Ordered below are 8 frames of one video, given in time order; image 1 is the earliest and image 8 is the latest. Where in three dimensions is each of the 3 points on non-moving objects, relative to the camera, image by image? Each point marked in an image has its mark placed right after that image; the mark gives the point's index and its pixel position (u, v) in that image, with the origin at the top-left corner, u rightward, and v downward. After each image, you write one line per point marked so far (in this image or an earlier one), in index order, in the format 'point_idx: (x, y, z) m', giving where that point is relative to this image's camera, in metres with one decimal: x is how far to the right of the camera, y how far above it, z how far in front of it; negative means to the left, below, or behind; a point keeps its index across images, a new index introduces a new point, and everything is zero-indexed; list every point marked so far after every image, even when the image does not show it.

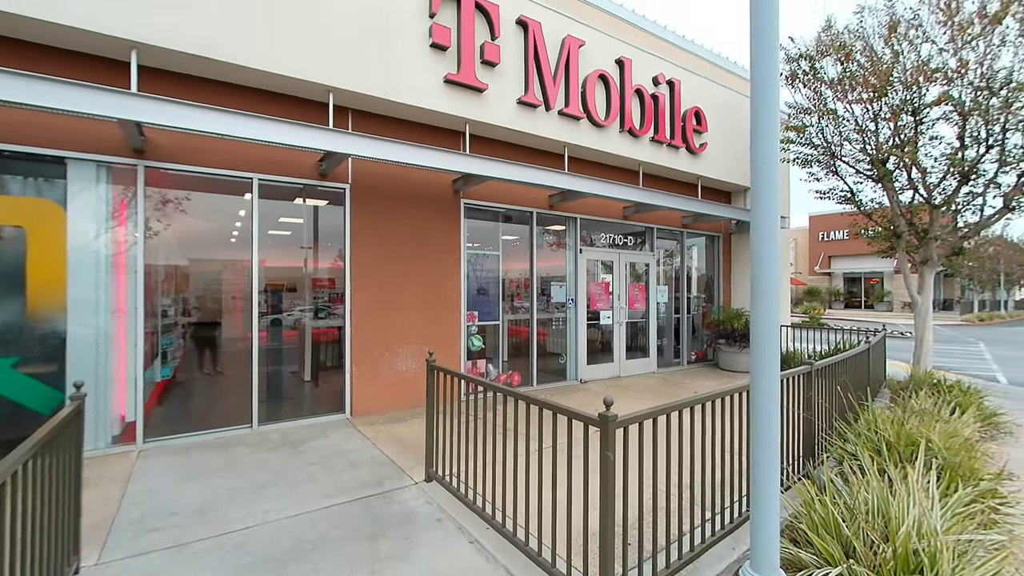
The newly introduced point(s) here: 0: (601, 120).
0: (+1.5, +2.8, +7.4) m
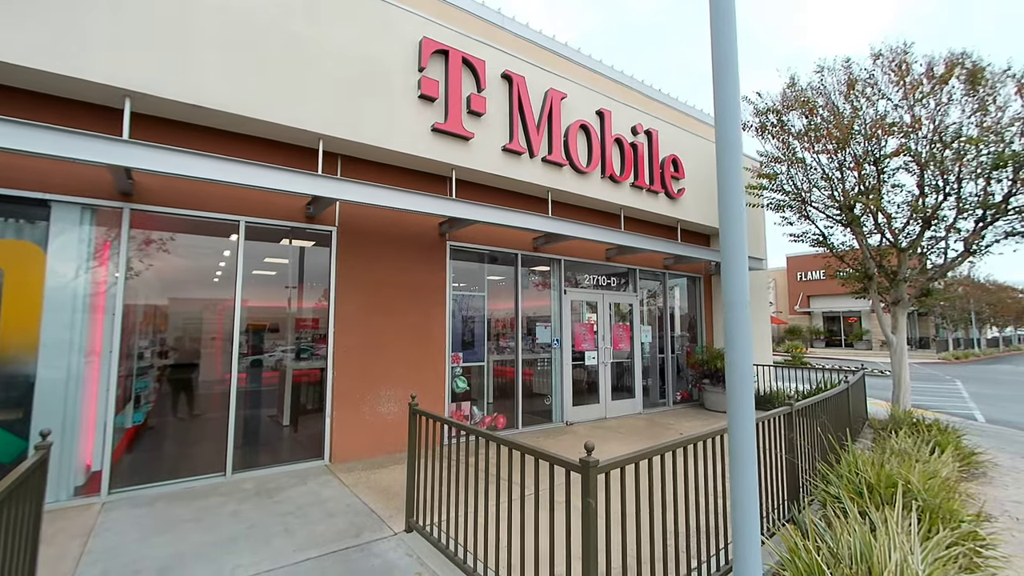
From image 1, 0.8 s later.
0: (+1.2, +2.1, +7.7) m
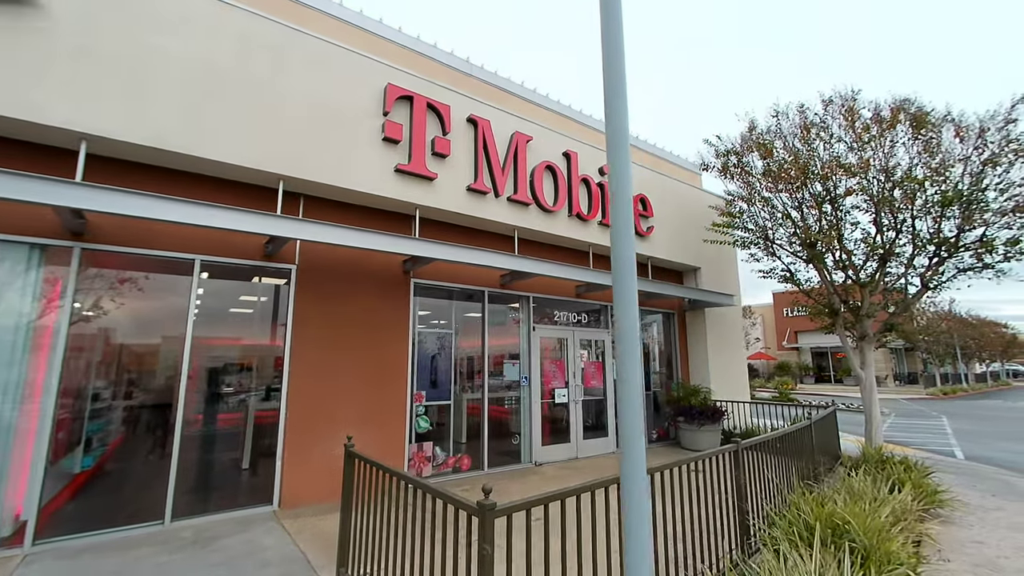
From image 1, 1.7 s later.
0: (+0.7, +1.4, +7.9) m
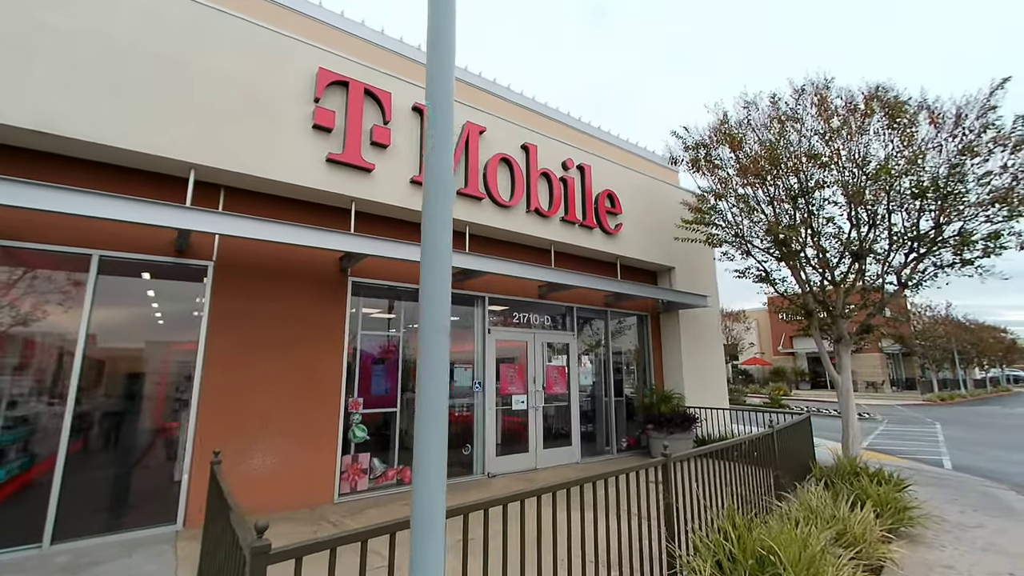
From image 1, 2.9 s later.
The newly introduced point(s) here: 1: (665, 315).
0: (-0.1, +1.4, +7.4) m
1: (+3.5, -0.6, +10.2) m
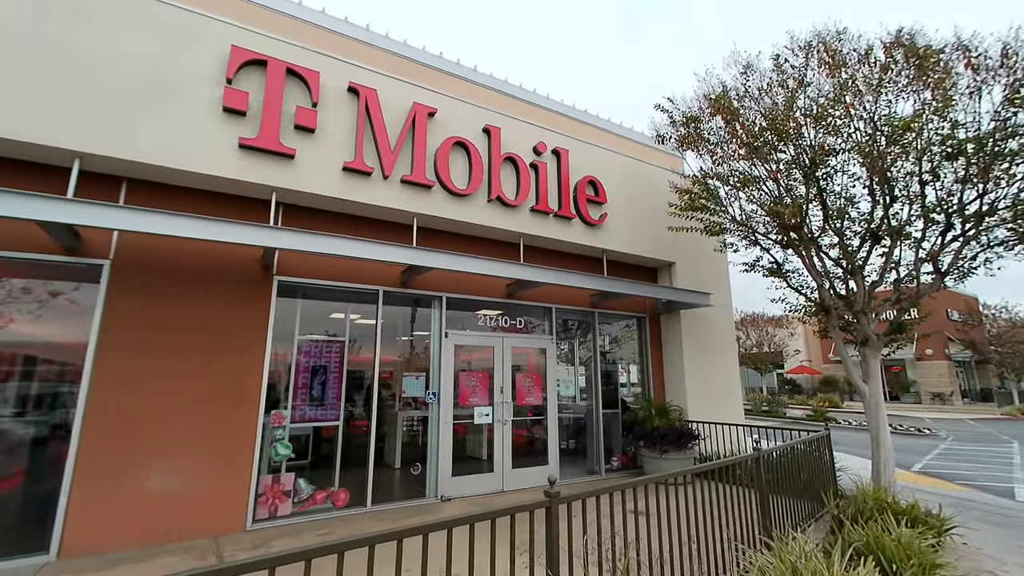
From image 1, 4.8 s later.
0: (-0.8, +1.5, +6.6) m
1: (+3.1, -0.6, +9.0) m
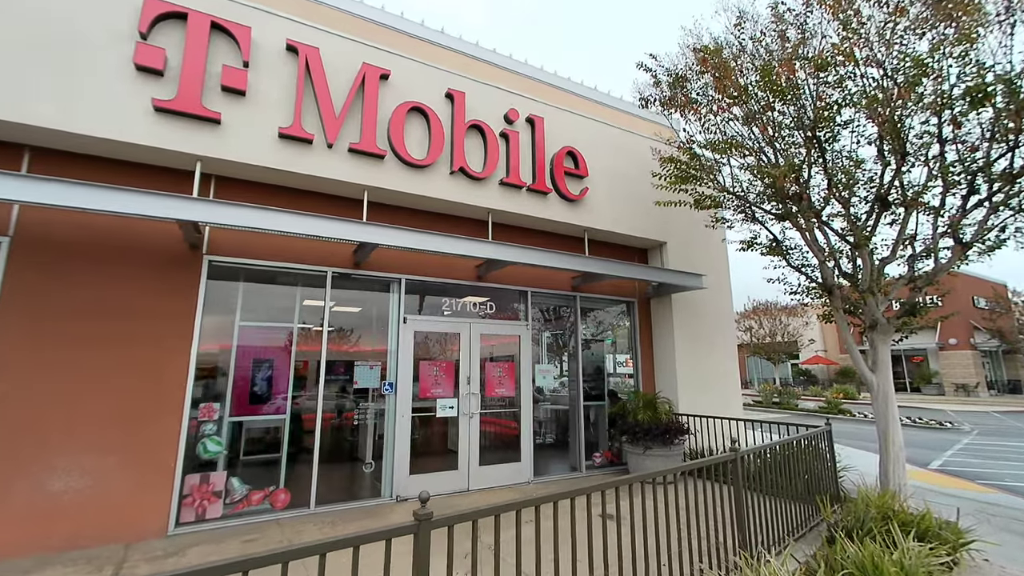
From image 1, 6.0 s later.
0: (-1.3, +1.7, +6.0) m
1: (+2.7, -0.2, +8.3) m
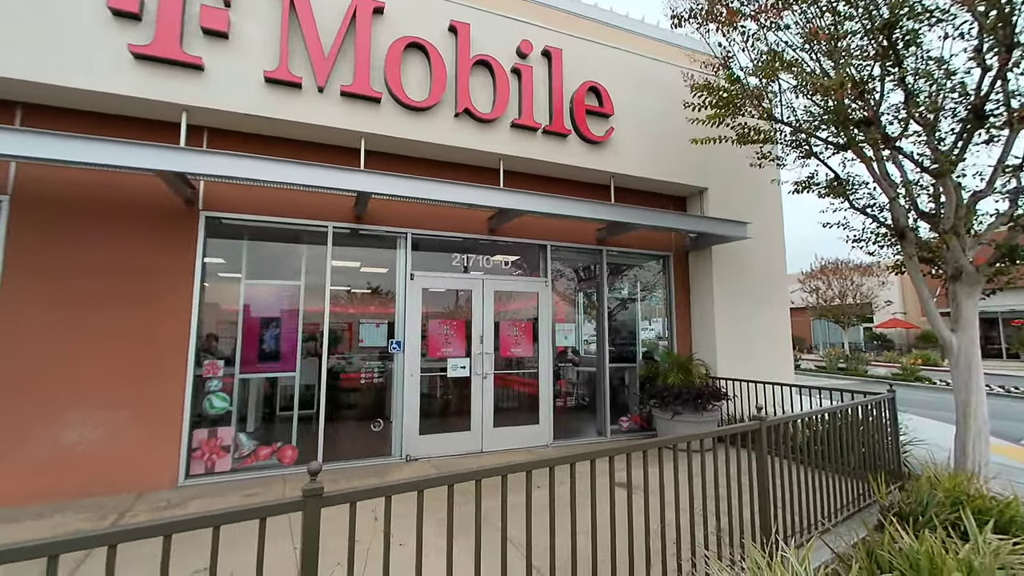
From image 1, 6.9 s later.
0: (-1.2, +2.3, +5.5) m
1: (+3.0, +0.6, +7.5) m
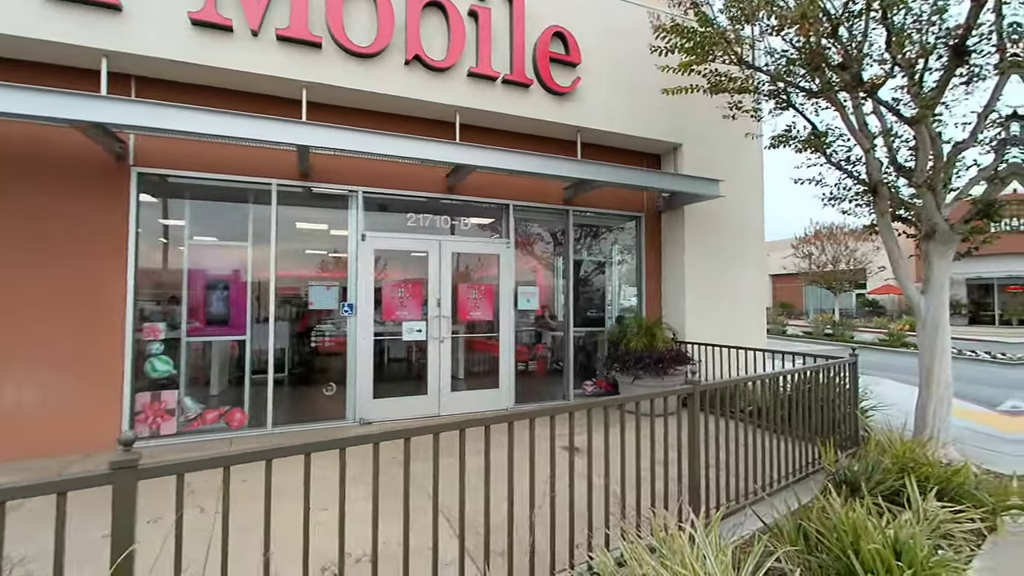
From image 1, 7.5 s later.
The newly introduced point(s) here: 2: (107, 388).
0: (-1.7, +2.7, +5.1) m
1: (+2.5, +1.2, +7.1) m
2: (-4.2, -1.1, +4.5) m
